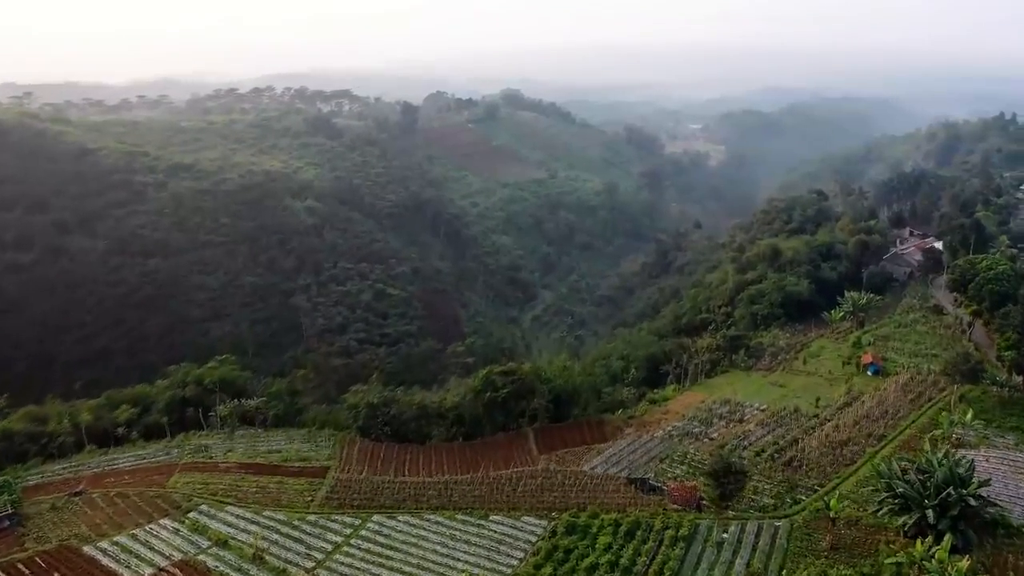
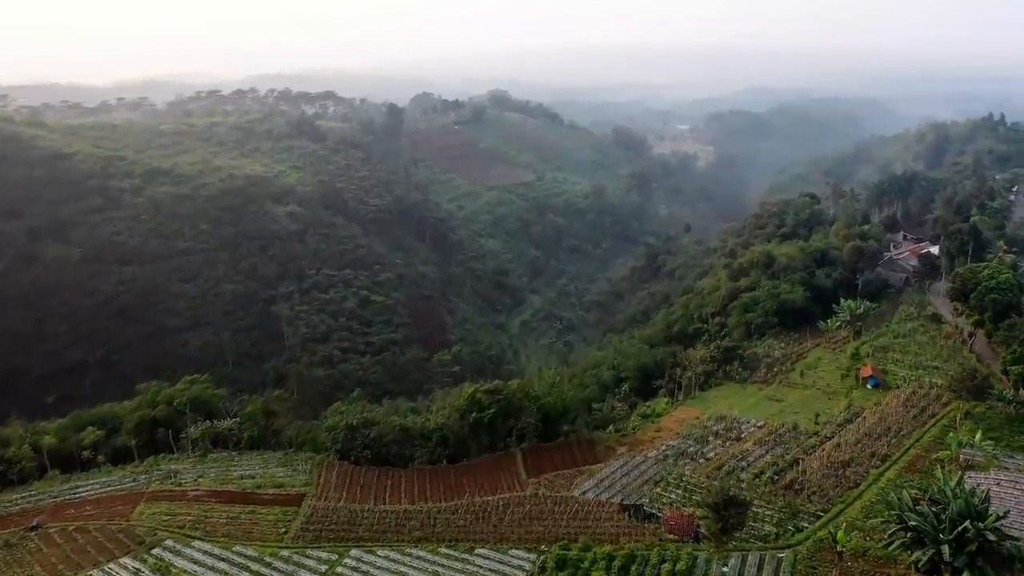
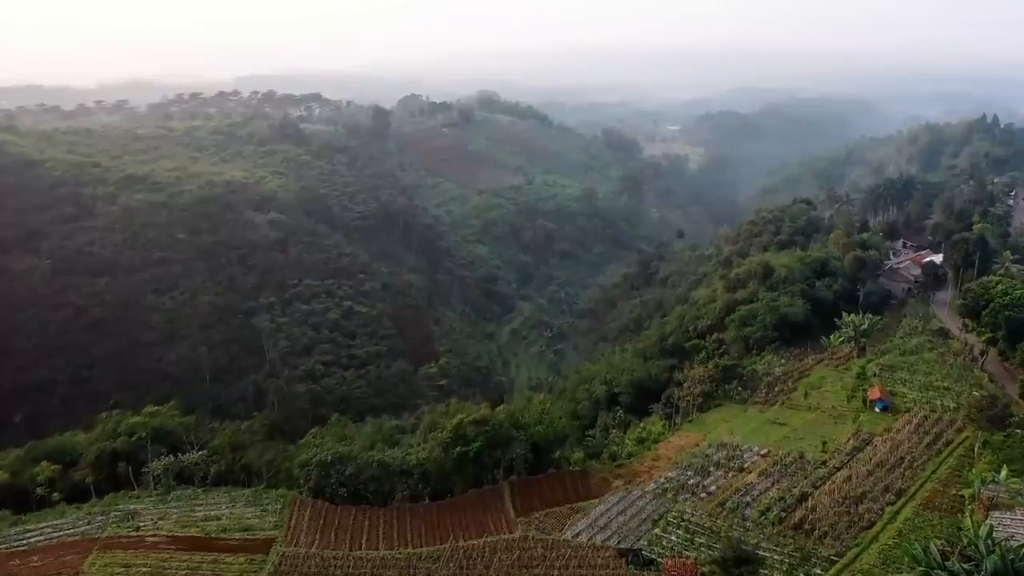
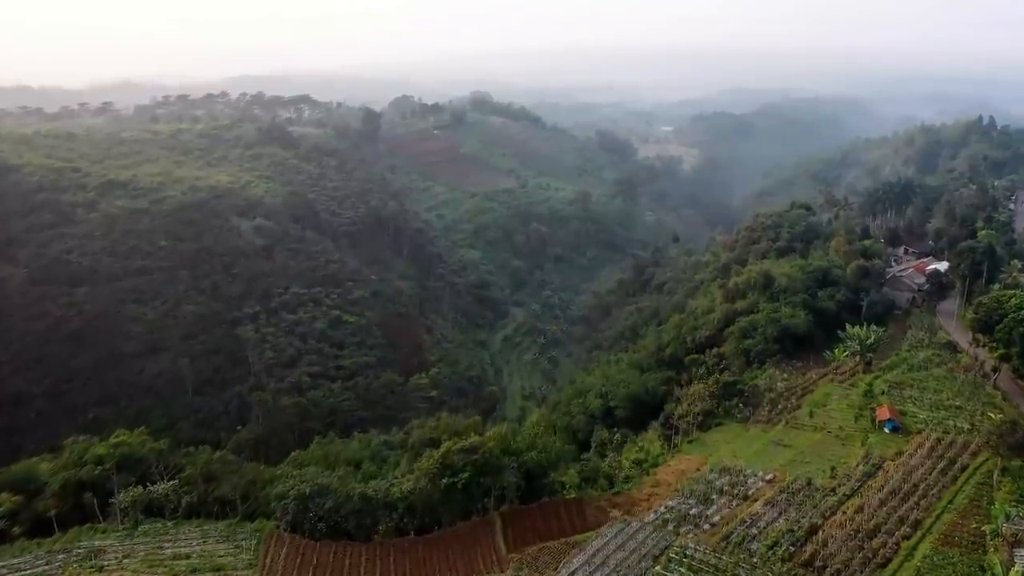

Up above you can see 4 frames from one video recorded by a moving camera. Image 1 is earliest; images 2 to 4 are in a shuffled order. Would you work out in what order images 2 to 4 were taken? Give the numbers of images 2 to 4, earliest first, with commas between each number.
2, 3, 4
